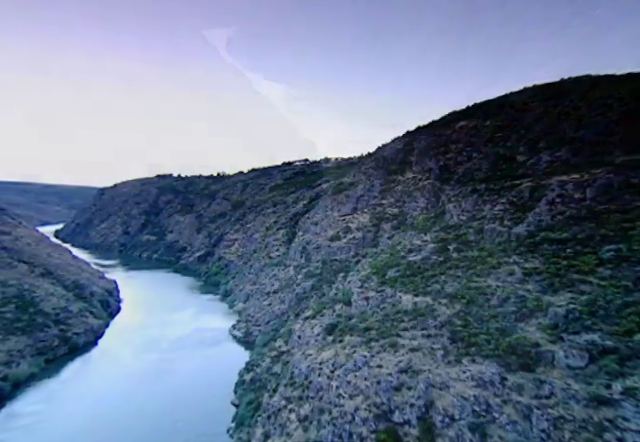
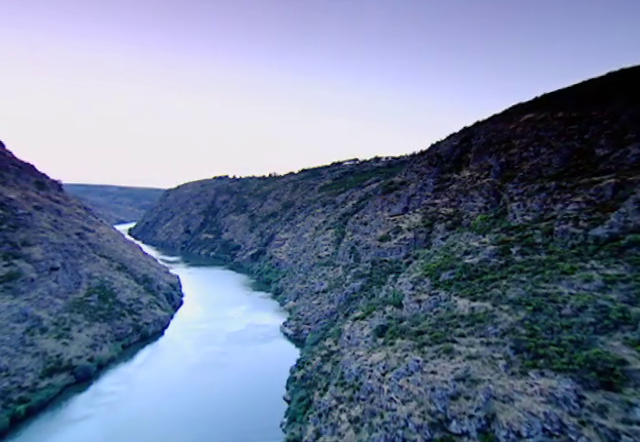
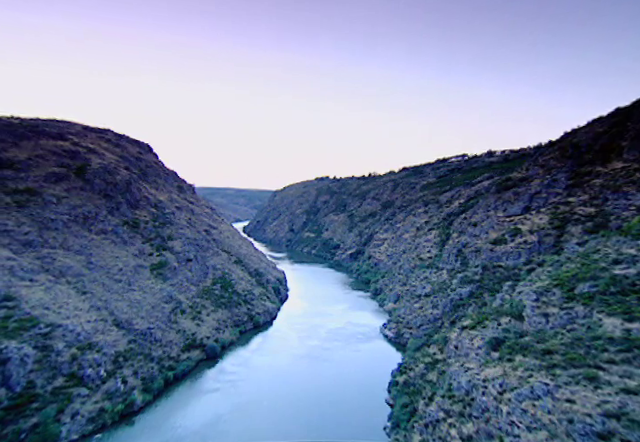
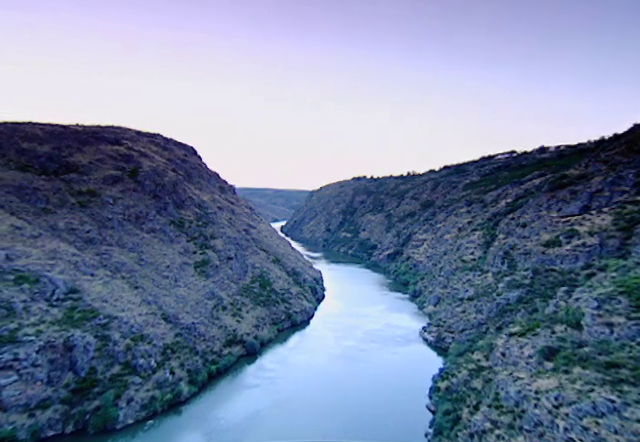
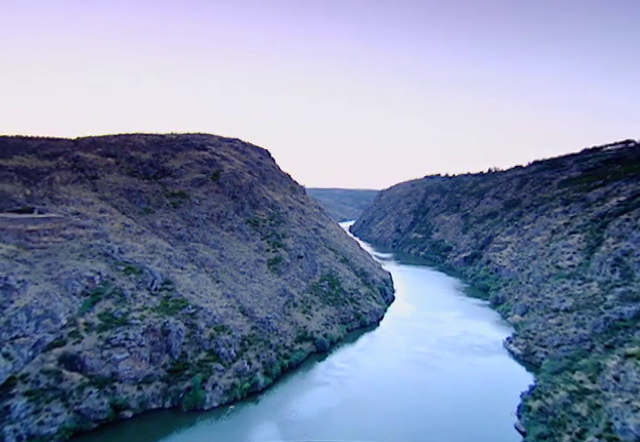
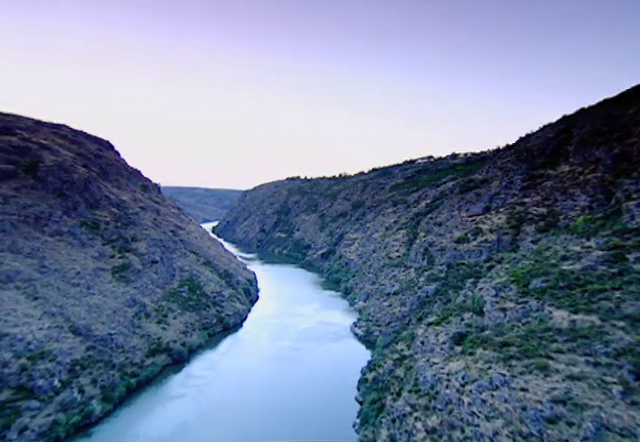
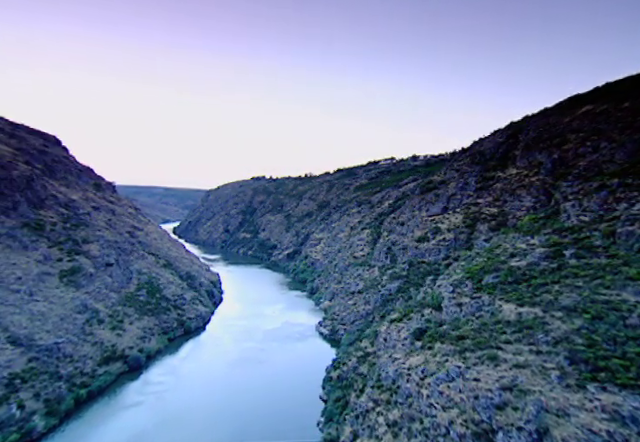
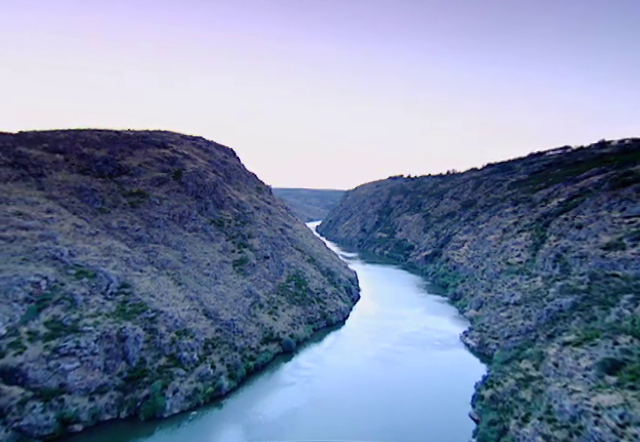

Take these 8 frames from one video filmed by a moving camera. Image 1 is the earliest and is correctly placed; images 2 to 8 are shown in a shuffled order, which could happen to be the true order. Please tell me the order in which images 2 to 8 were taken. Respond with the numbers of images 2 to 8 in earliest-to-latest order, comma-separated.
2, 7, 6, 3, 4, 8, 5
